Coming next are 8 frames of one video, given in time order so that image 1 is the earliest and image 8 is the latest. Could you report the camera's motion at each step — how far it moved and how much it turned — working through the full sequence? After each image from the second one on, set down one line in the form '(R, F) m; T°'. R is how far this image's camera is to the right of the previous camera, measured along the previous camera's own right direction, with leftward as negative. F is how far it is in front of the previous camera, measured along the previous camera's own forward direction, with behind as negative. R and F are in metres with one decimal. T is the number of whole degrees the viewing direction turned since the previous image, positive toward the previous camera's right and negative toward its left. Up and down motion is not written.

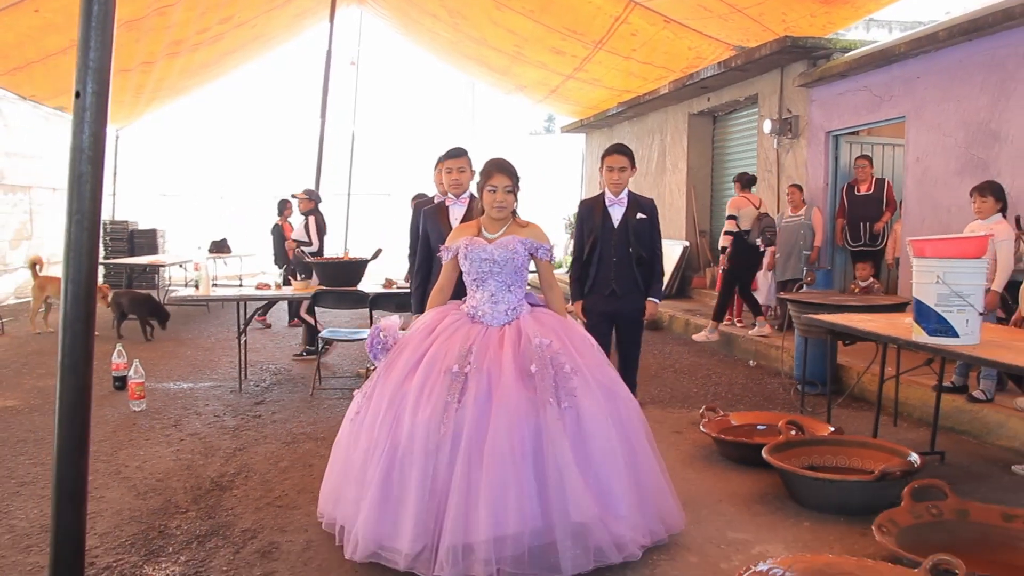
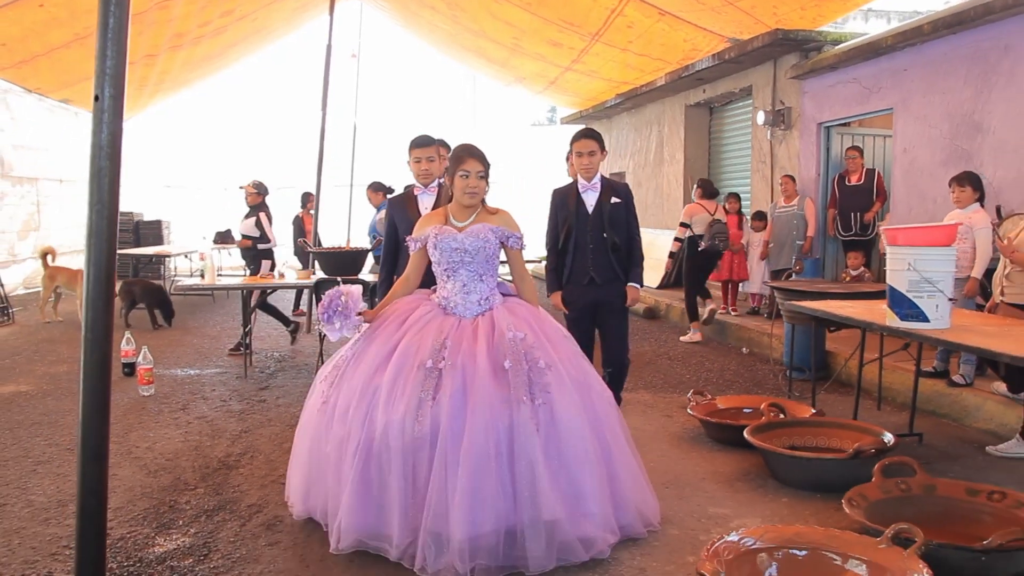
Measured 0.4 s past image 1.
(0.0, -0.2) m; 0°
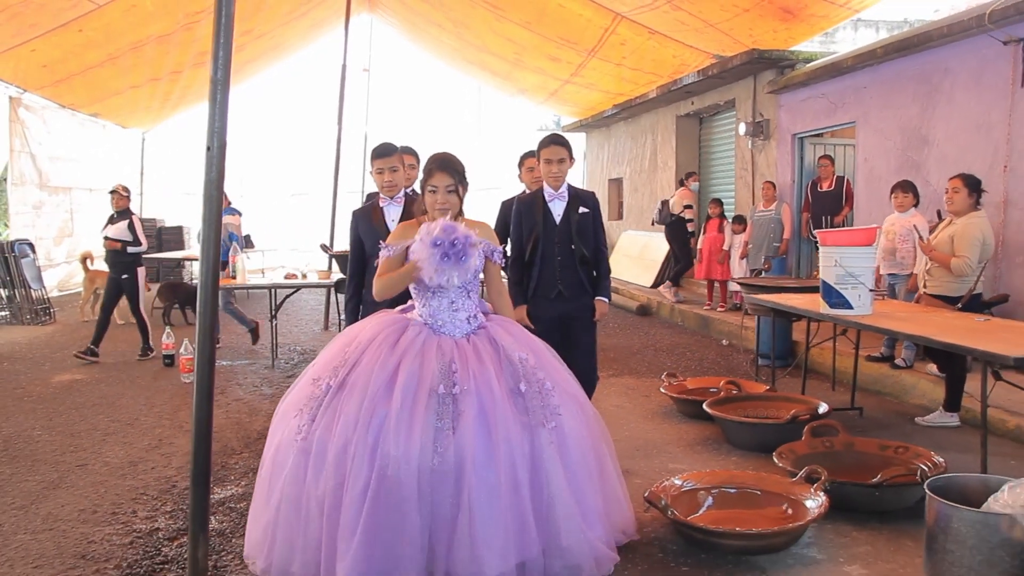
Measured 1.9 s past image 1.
(+0.1, -0.8) m; -1°
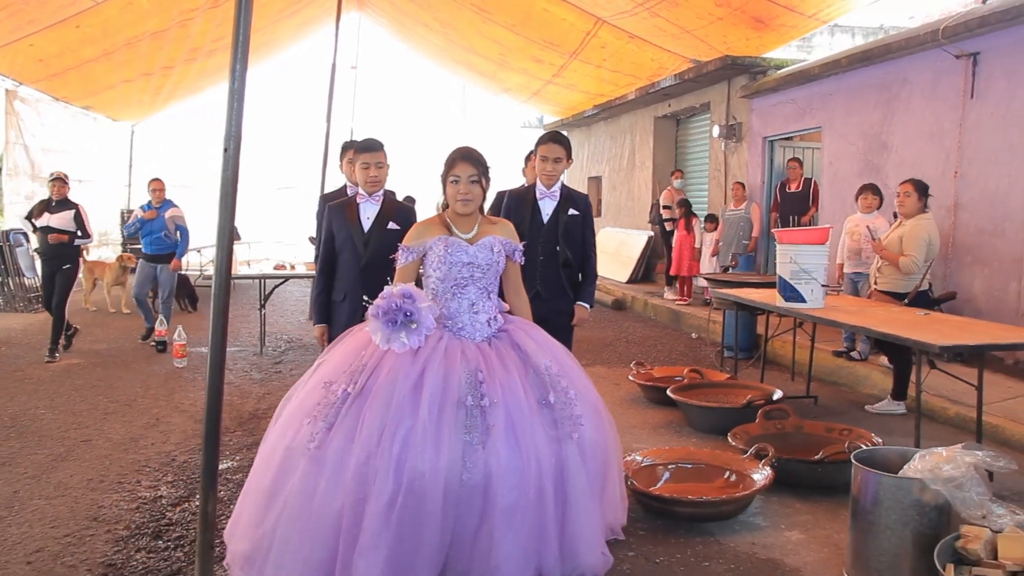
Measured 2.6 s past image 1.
(0.0, -0.3) m; +1°
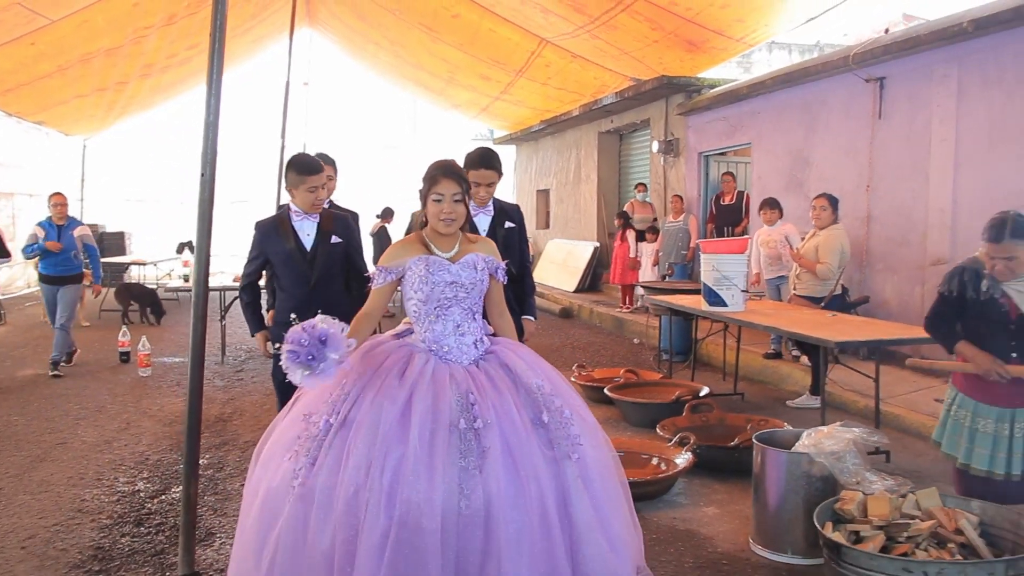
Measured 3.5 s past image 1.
(0.0, -0.4) m; +3°
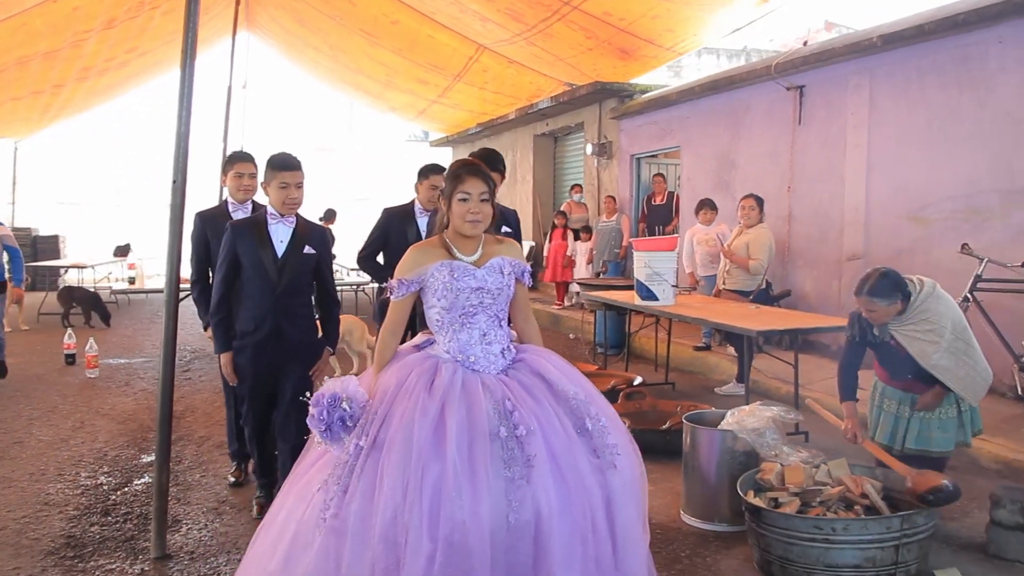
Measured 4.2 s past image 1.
(-0.1, -0.3) m; +4°
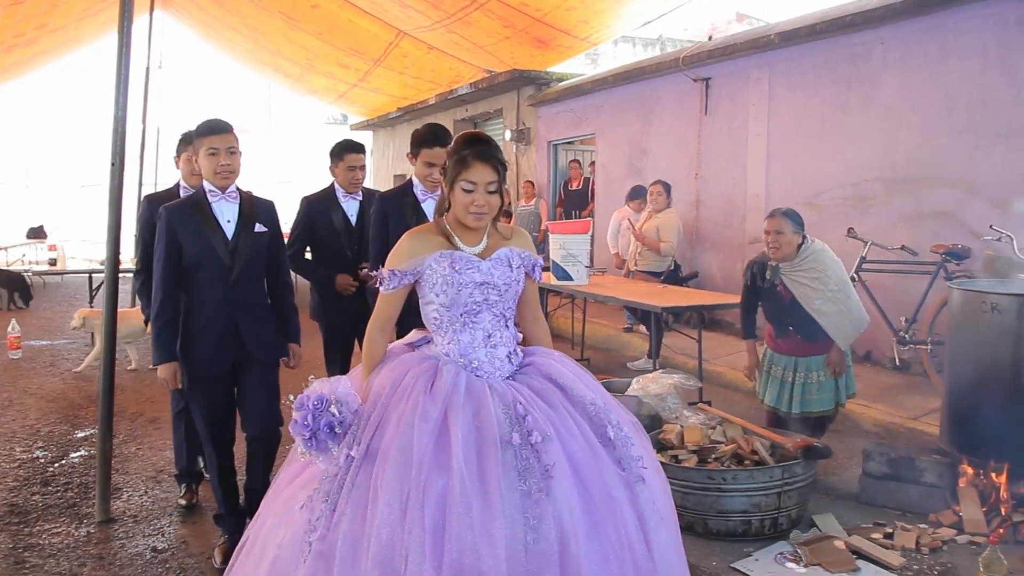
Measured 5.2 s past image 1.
(0.0, -0.3) m; +5°
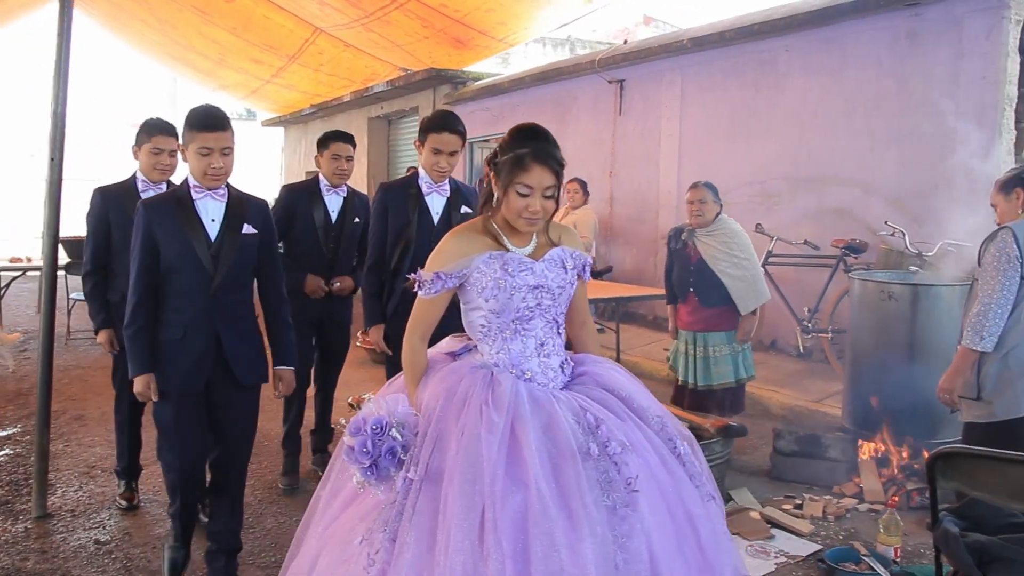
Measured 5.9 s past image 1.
(-0.1, -0.2) m; +5°
